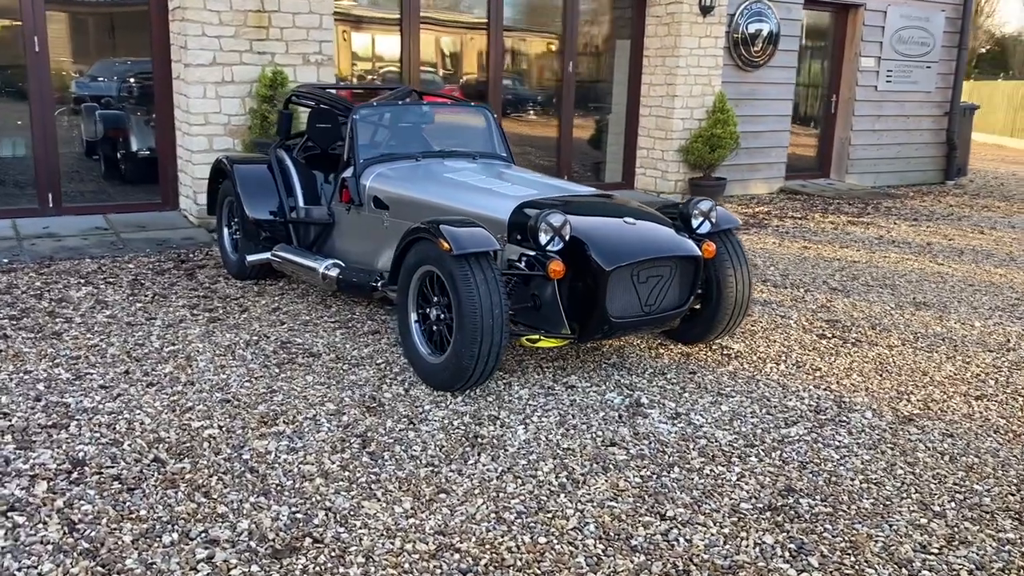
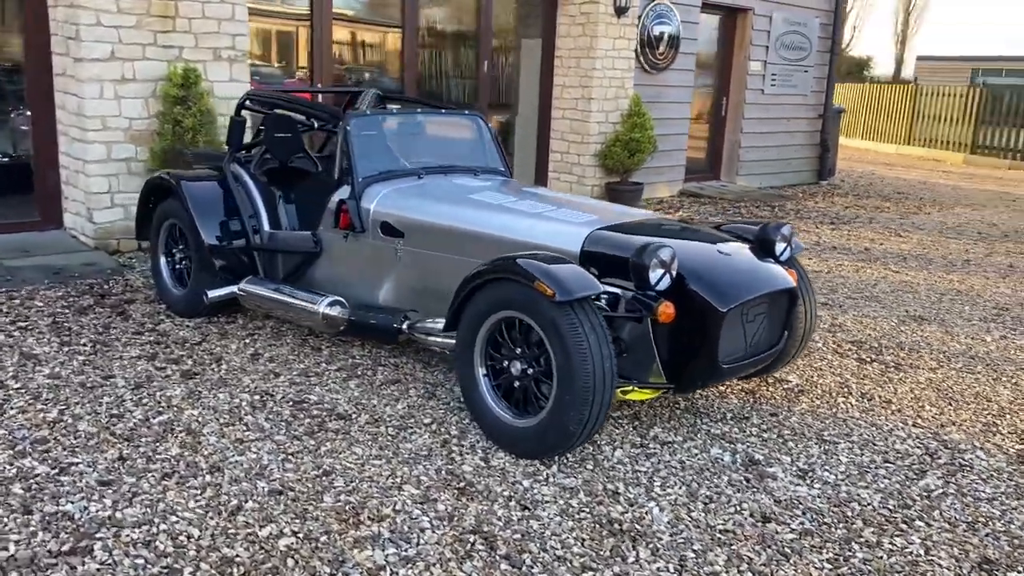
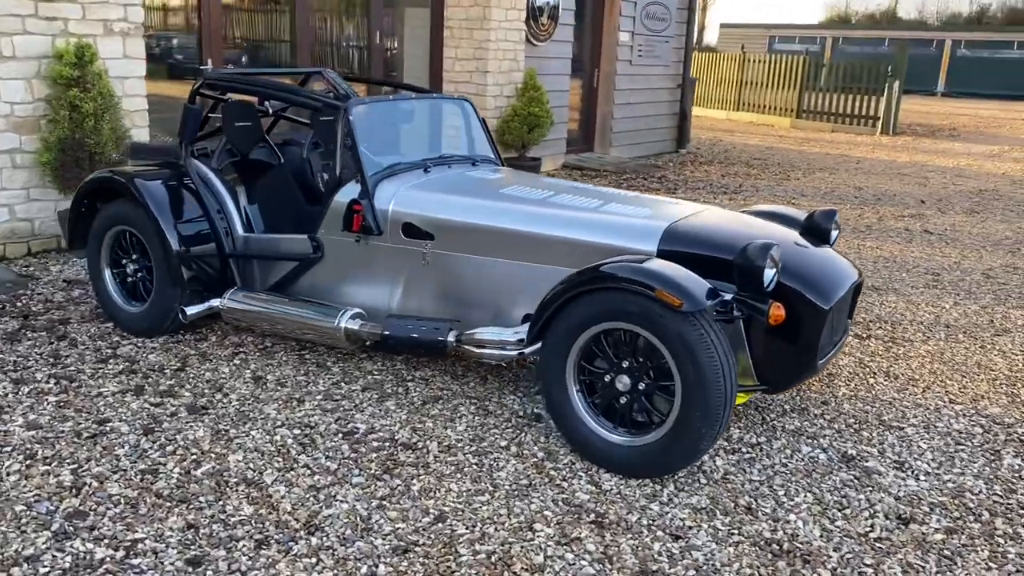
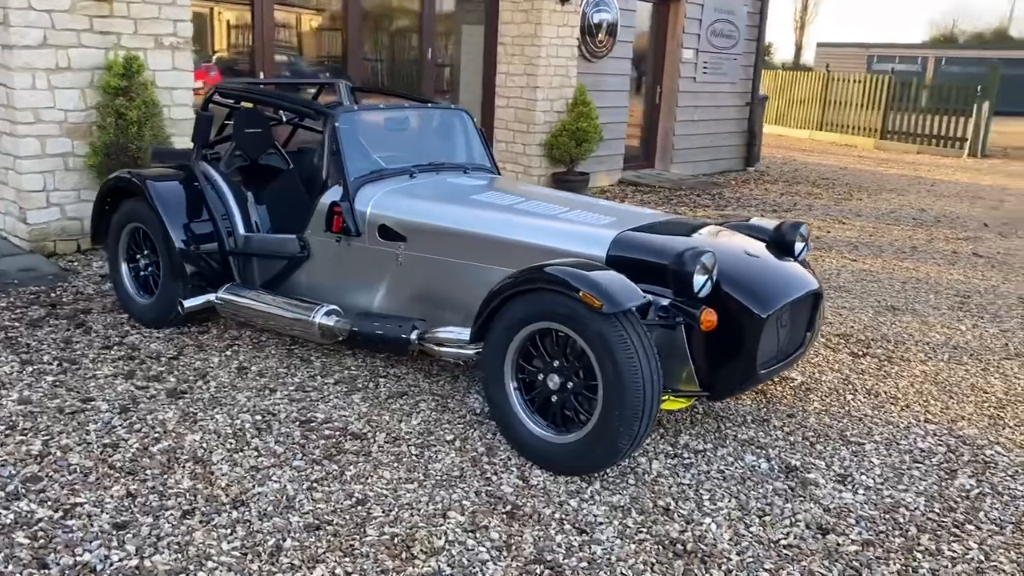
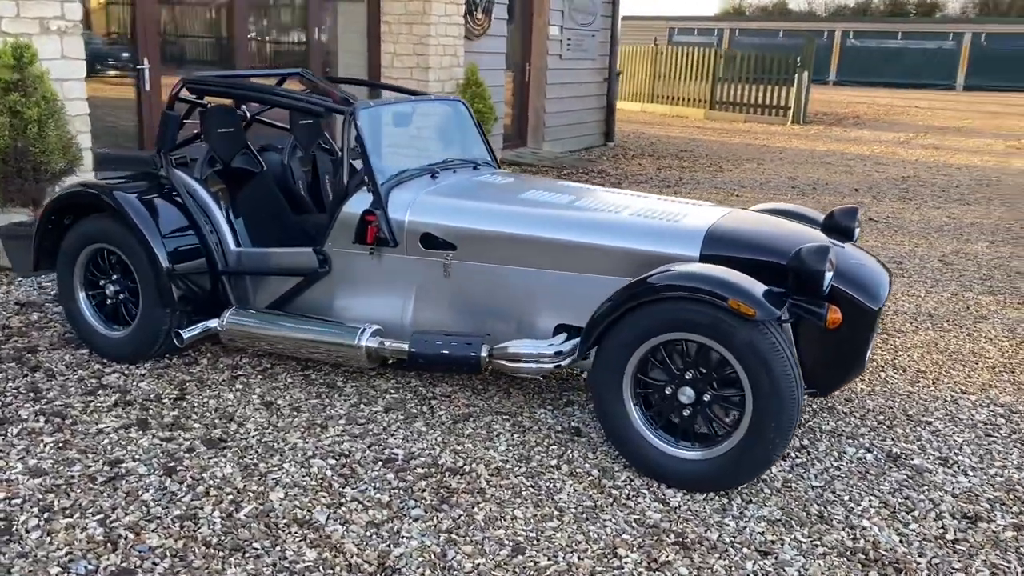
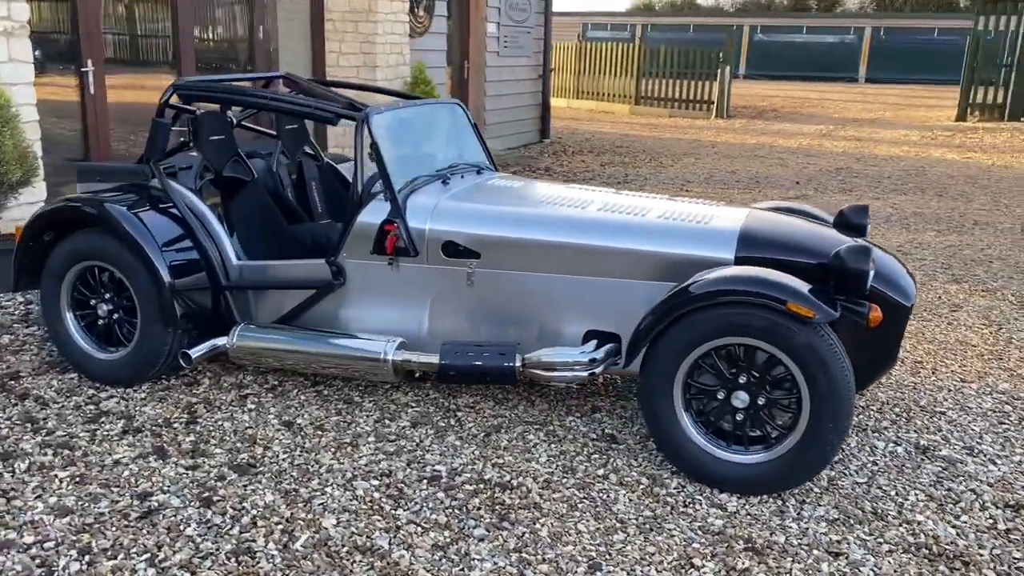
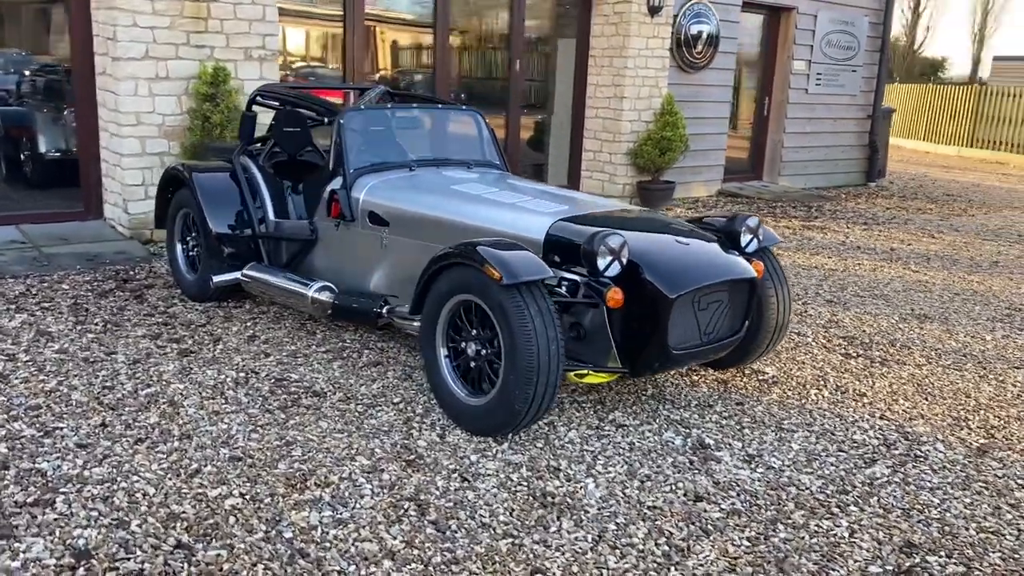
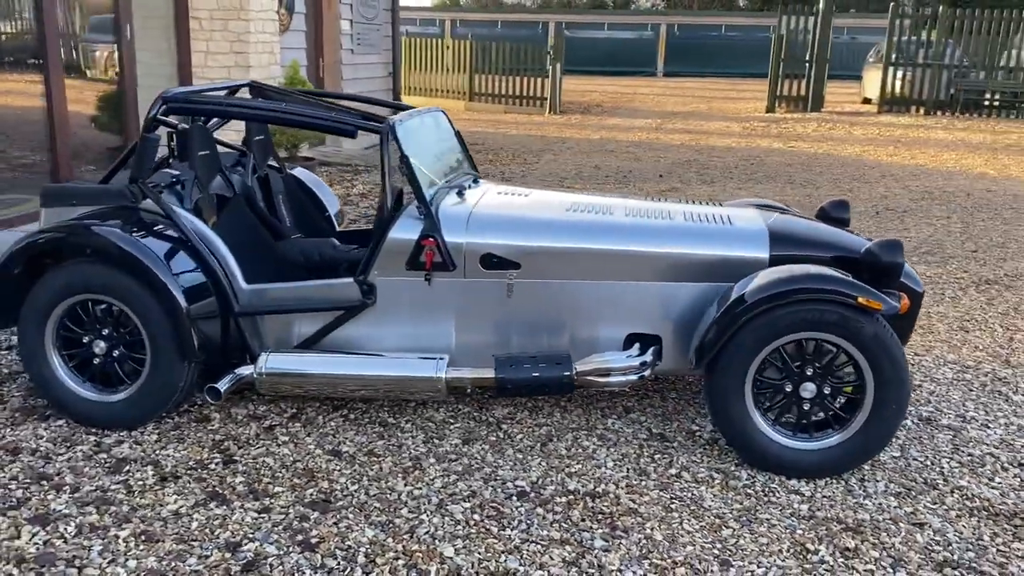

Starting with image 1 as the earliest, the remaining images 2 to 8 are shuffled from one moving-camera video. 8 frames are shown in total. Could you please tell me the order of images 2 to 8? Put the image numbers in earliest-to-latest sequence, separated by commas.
7, 2, 4, 3, 5, 6, 8
